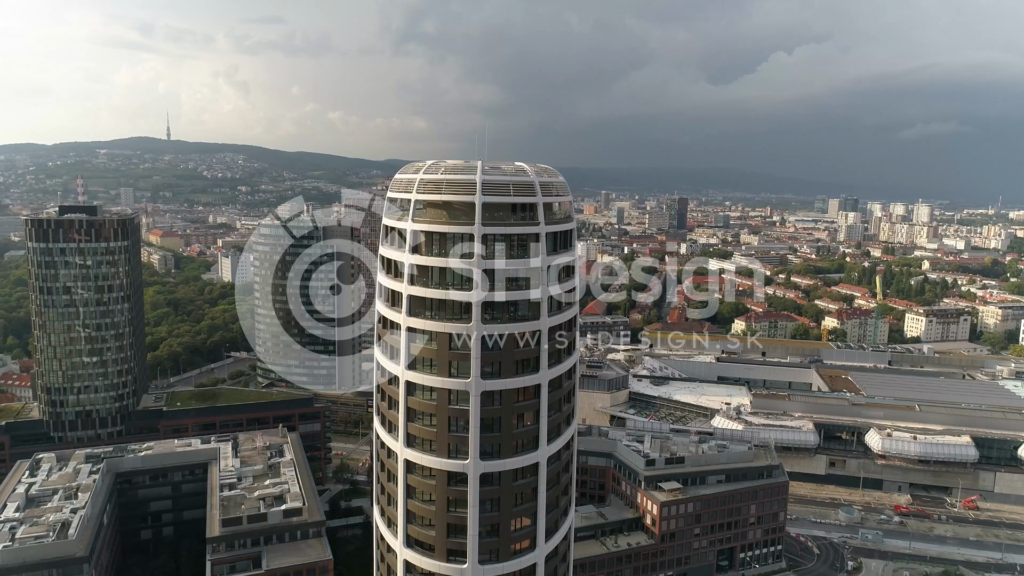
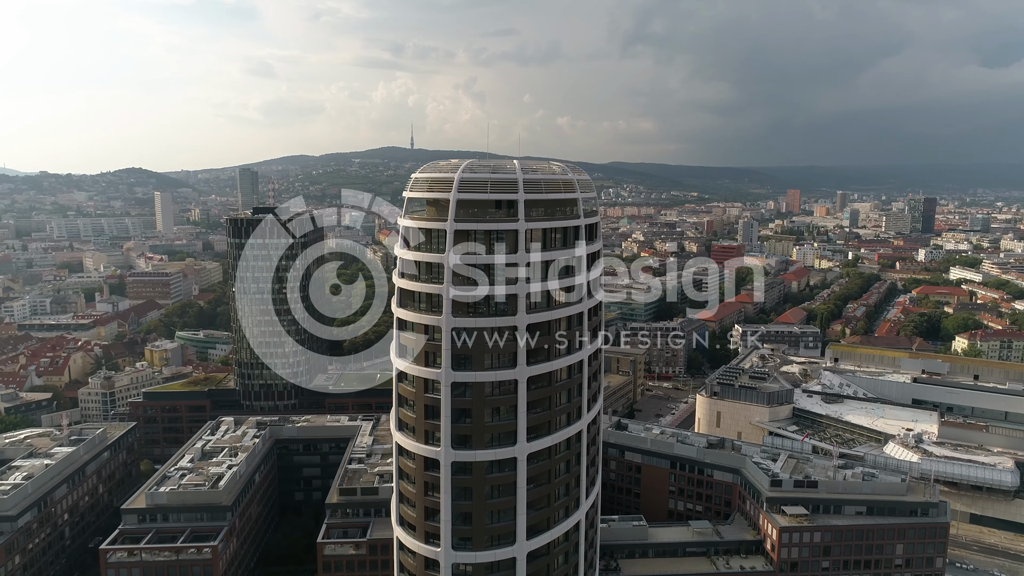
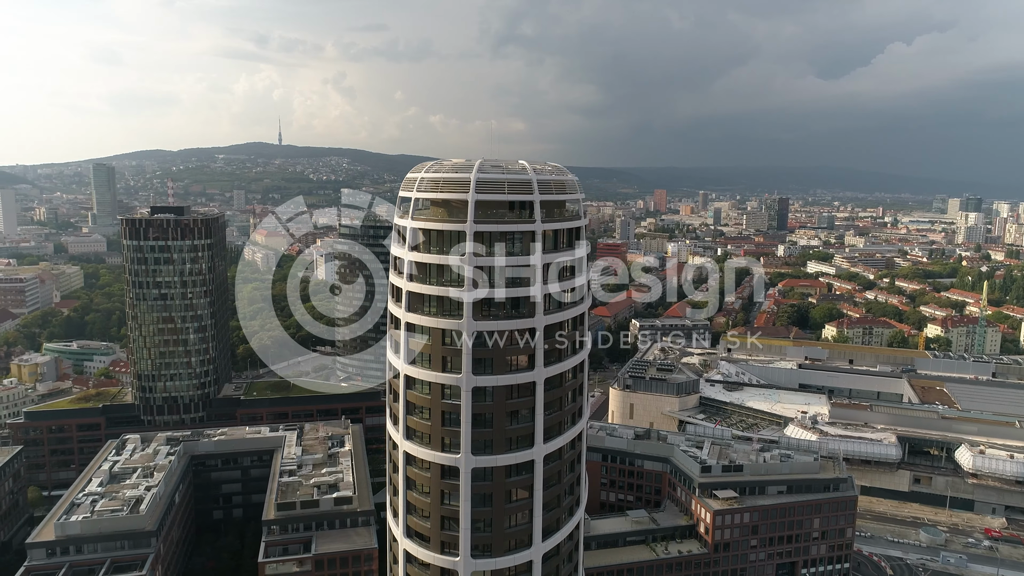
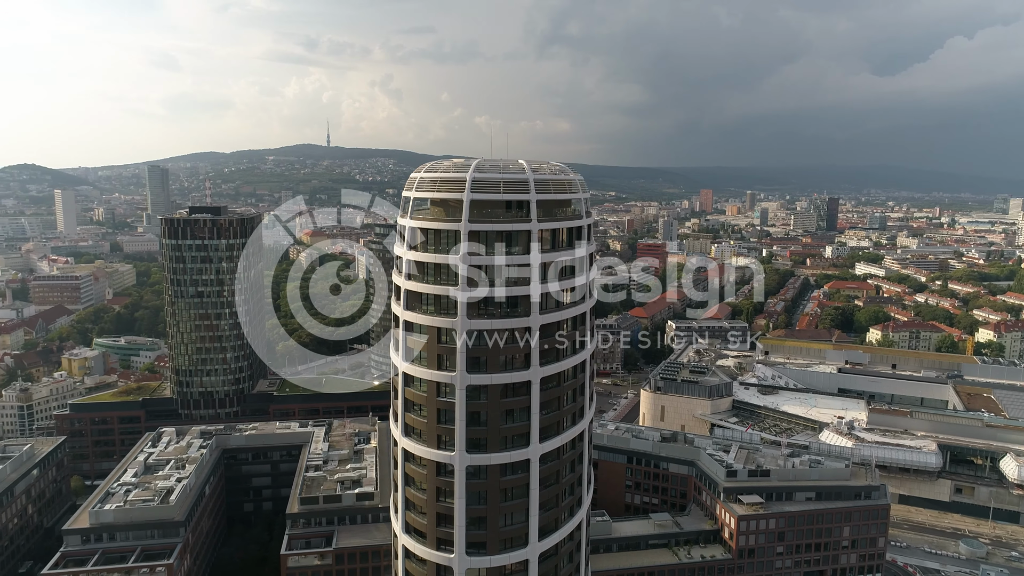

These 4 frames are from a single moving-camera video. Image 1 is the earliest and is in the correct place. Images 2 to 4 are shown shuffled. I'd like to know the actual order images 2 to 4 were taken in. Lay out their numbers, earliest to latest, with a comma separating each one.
3, 4, 2
